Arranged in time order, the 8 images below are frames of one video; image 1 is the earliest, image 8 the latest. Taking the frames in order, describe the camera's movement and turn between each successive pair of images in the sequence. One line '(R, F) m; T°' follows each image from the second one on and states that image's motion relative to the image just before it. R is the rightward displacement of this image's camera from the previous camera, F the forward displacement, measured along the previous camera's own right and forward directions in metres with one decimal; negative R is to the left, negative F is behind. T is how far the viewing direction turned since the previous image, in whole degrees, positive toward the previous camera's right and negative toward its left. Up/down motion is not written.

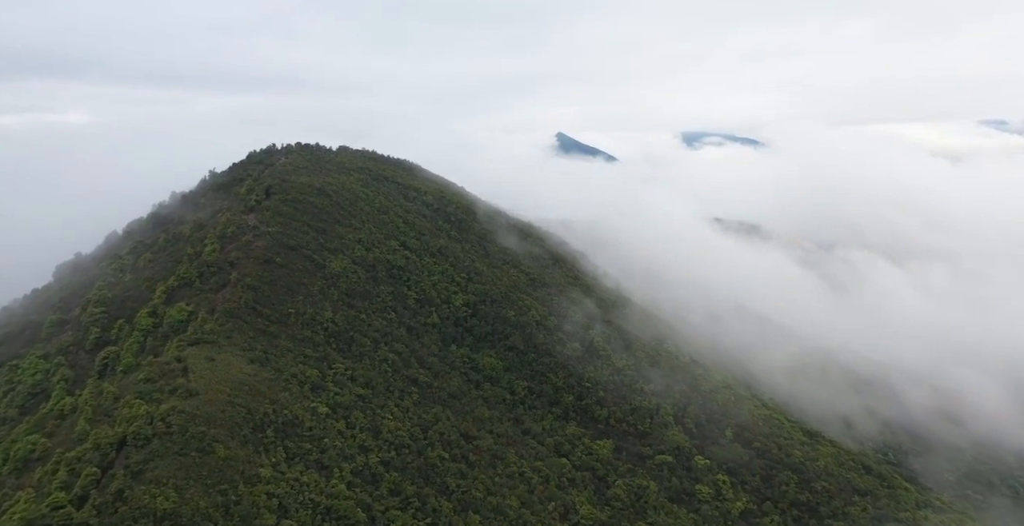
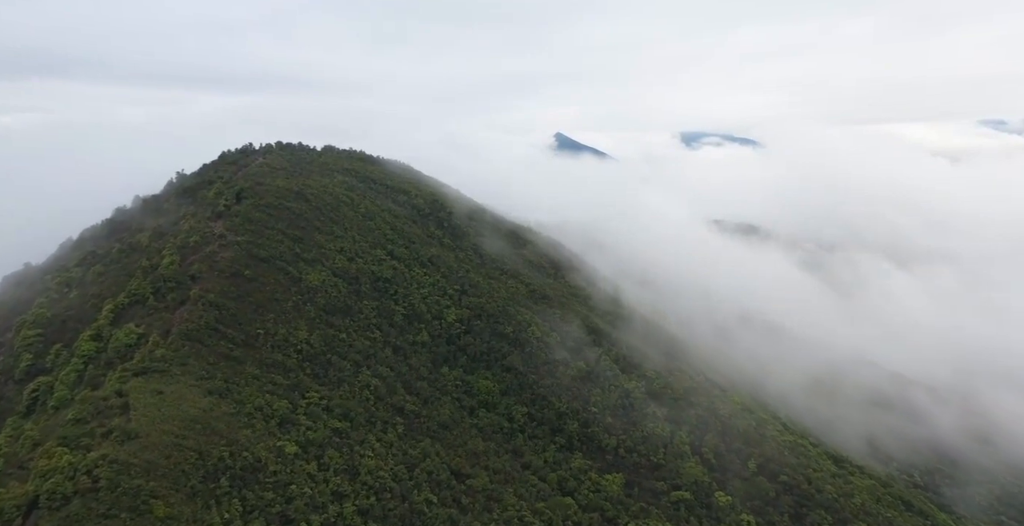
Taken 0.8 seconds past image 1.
(+0.1, +6.0) m; 0°
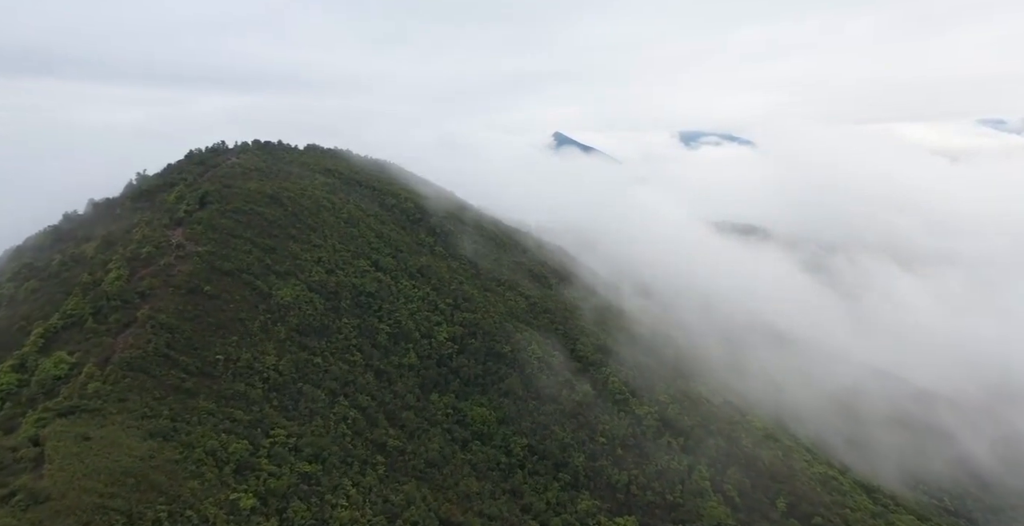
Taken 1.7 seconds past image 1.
(+0.1, +6.1) m; 0°
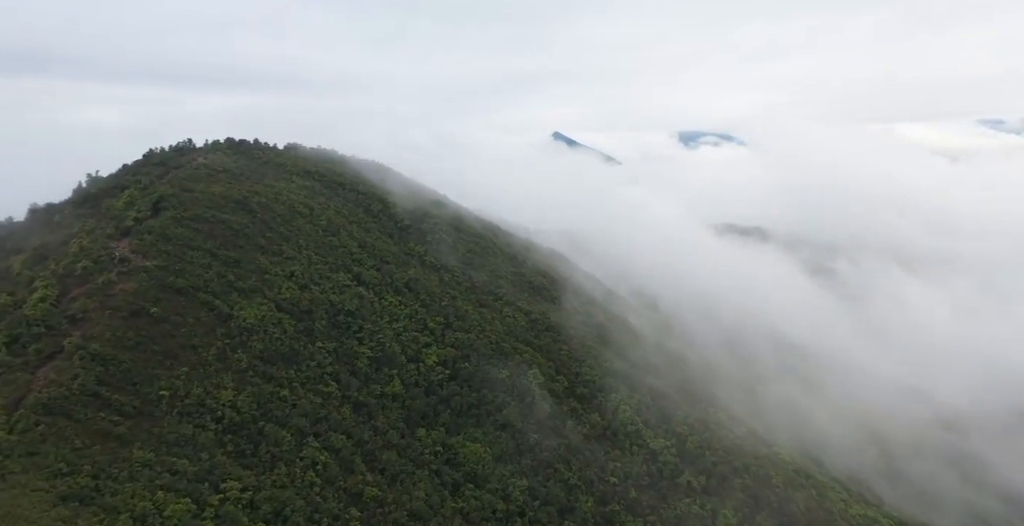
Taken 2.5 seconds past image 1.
(+0.1, +6.1) m; 0°
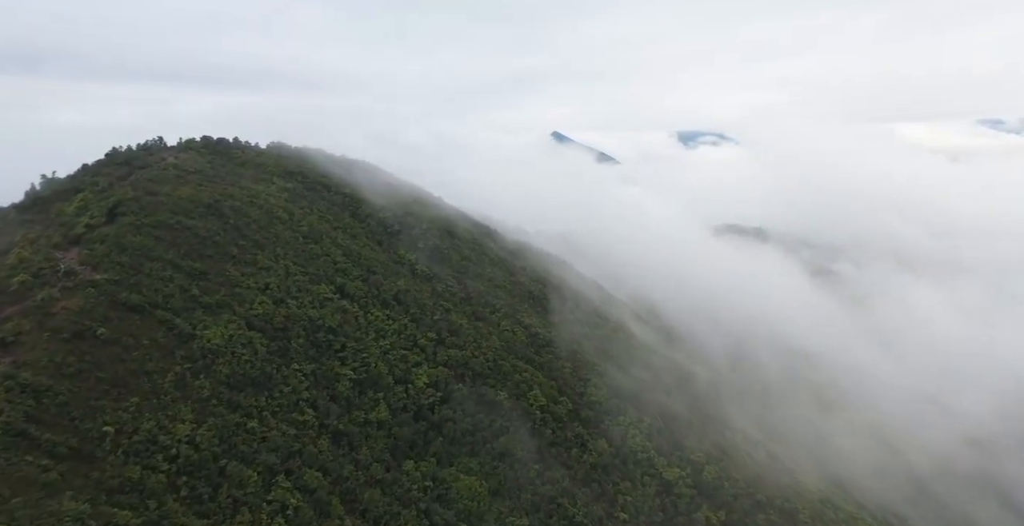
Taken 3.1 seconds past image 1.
(+0.1, +4.5) m; 0°
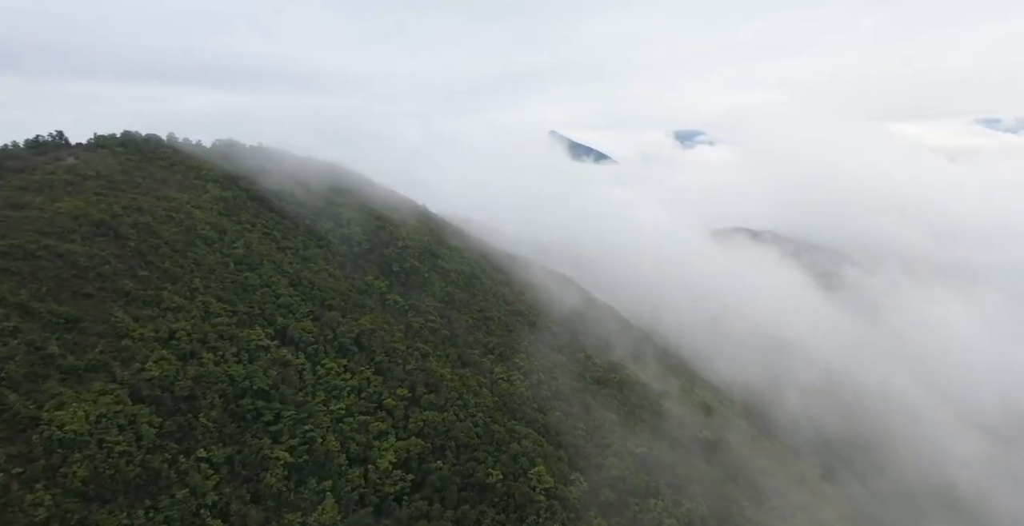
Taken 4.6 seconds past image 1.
(+0.2, +11.0) m; 0°
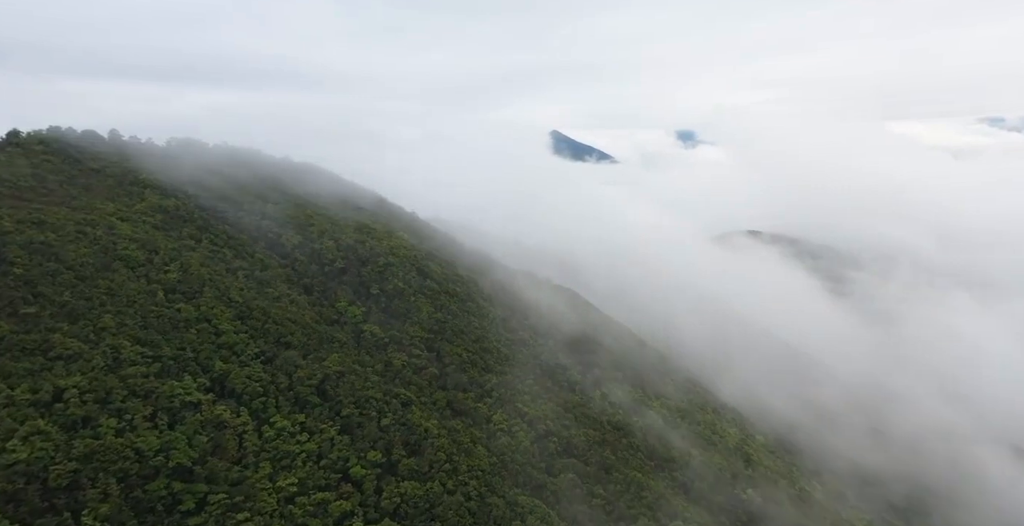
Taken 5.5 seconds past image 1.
(0.0, +7.4) m; 0°
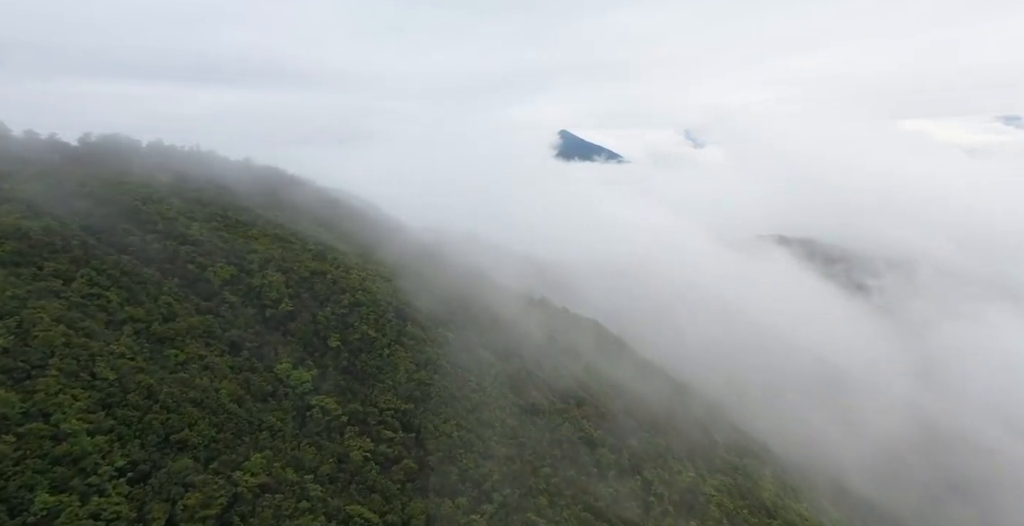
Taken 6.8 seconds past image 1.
(0.0, +10.5) m; -1°
